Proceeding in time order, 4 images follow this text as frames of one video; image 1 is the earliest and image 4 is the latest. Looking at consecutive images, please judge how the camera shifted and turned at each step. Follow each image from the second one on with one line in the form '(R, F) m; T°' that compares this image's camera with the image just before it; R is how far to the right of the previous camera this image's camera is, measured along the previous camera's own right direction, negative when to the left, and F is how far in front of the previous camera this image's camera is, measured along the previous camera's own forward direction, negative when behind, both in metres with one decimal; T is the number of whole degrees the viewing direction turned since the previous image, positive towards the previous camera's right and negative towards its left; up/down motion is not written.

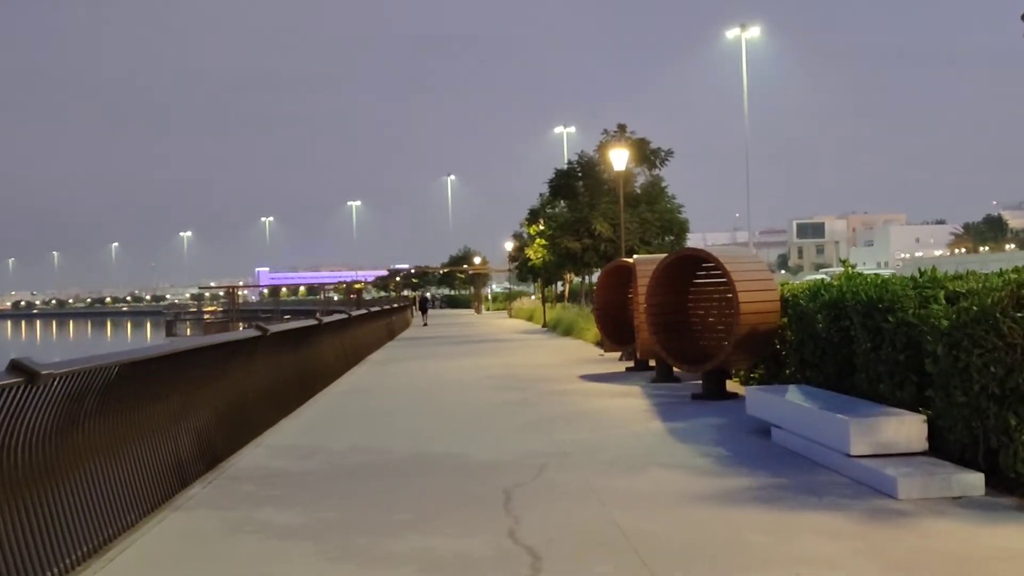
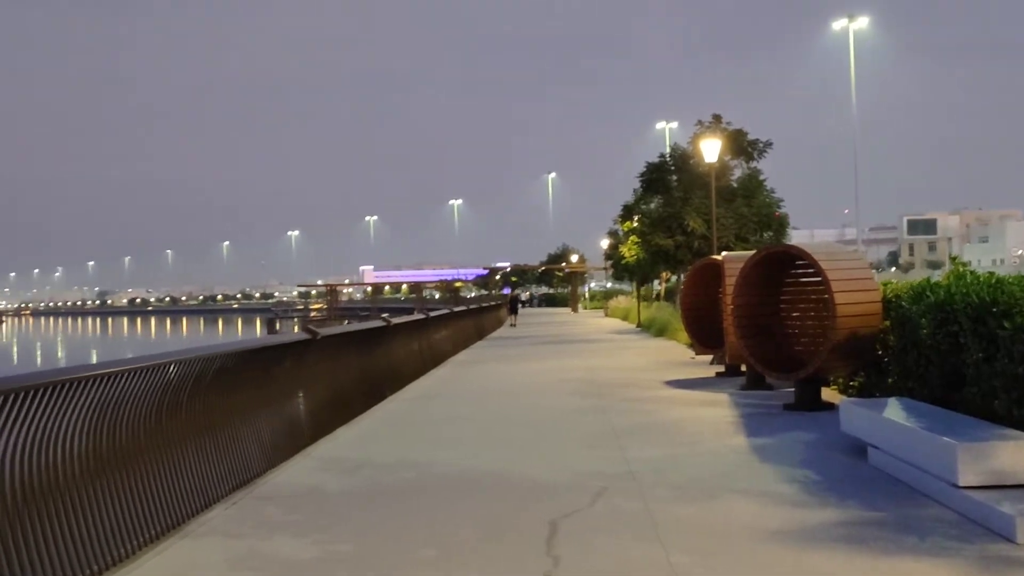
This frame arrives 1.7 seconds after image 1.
(+0.3, +1.0) m; -5°
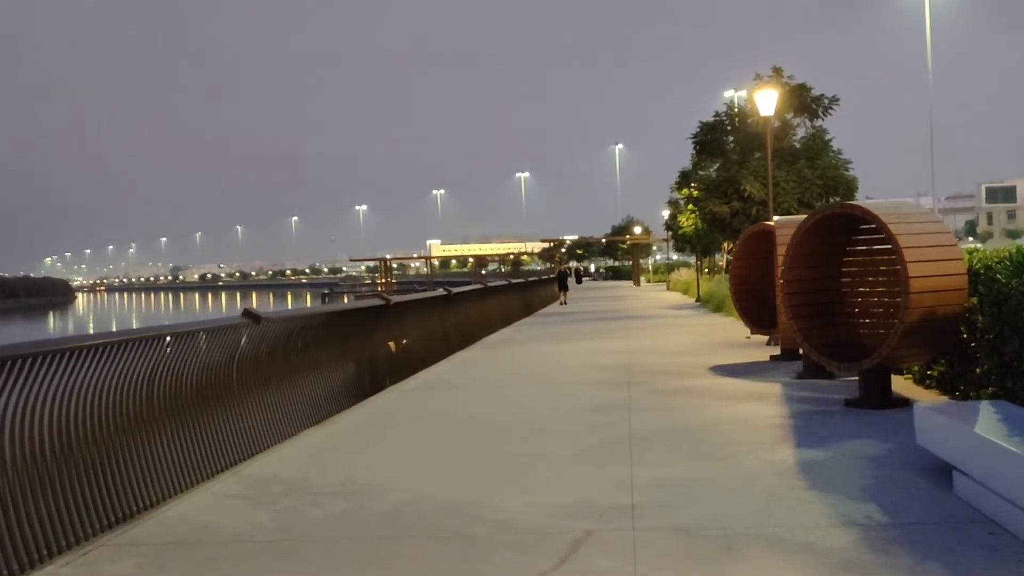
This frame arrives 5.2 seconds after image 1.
(+0.7, +2.3) m; -4°
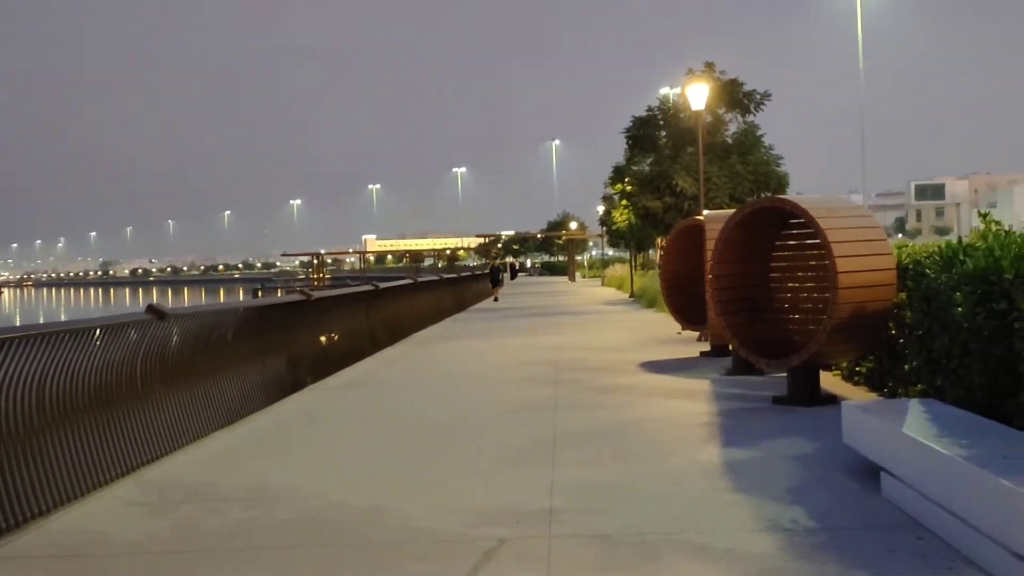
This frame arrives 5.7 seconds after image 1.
(+0.1, +0.4) m; +3°
